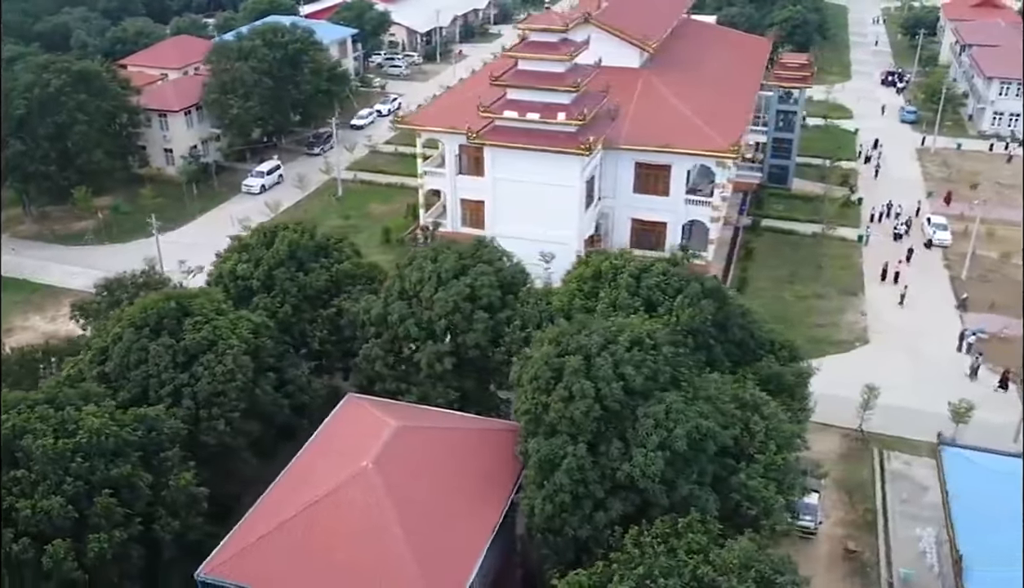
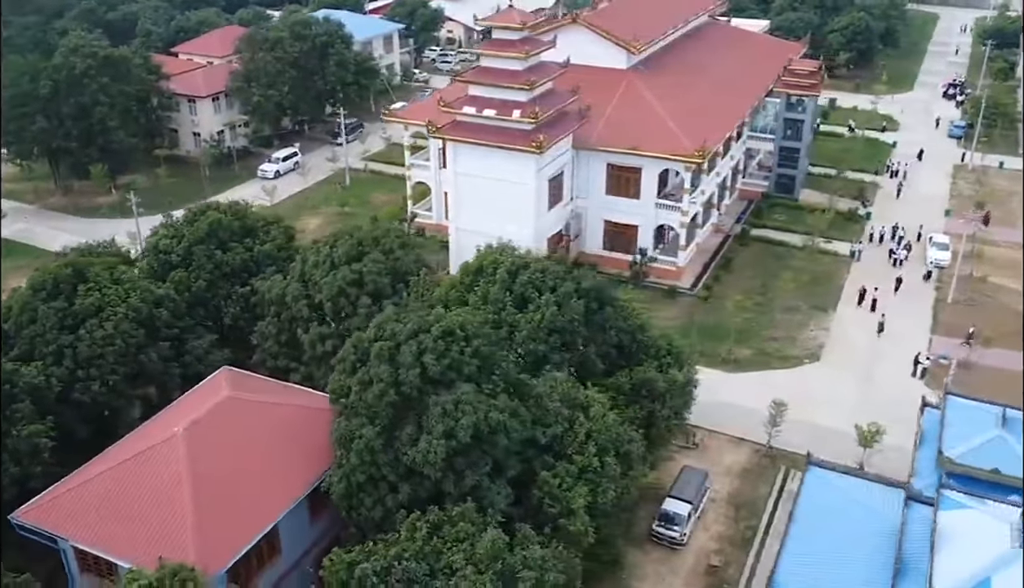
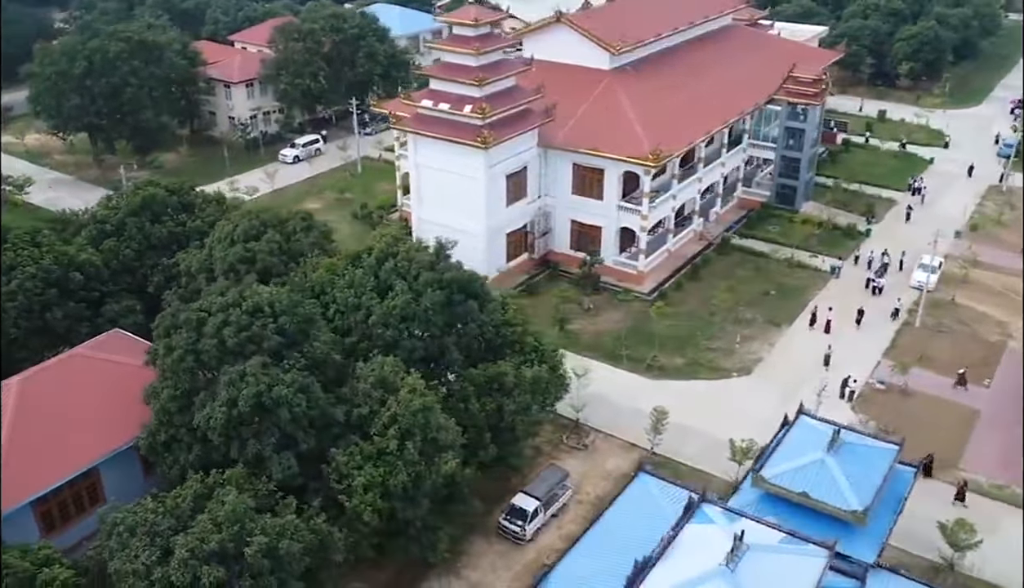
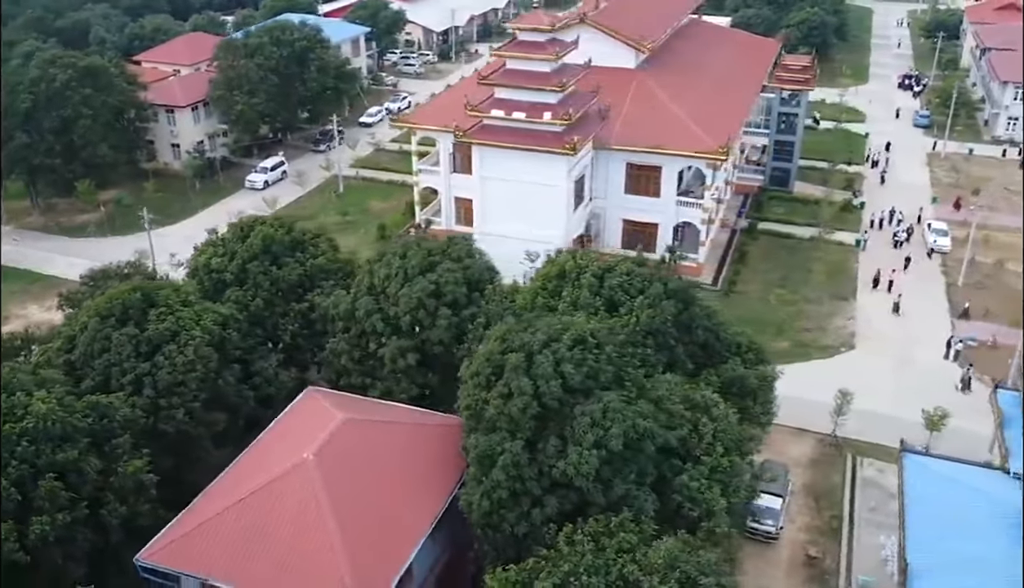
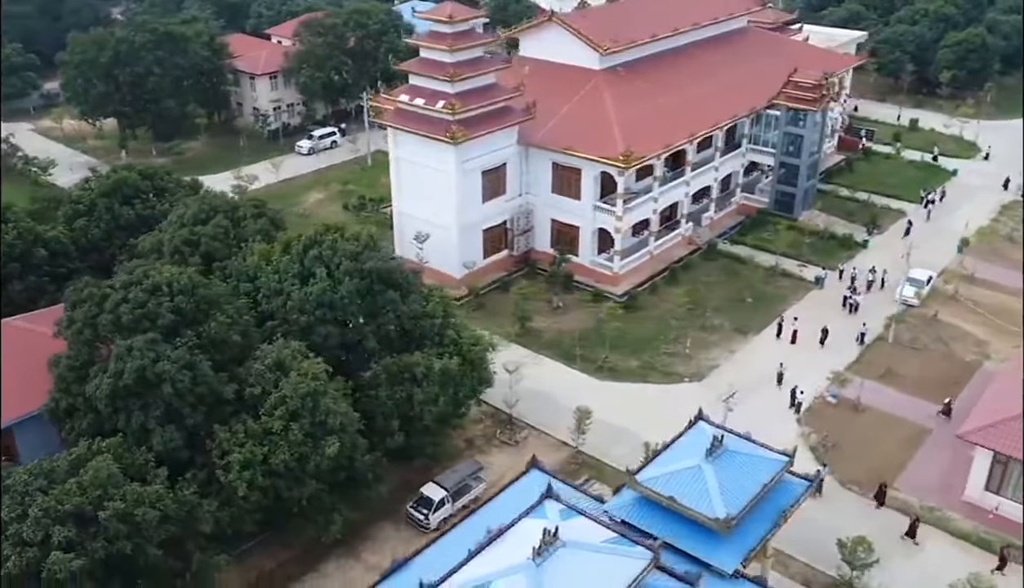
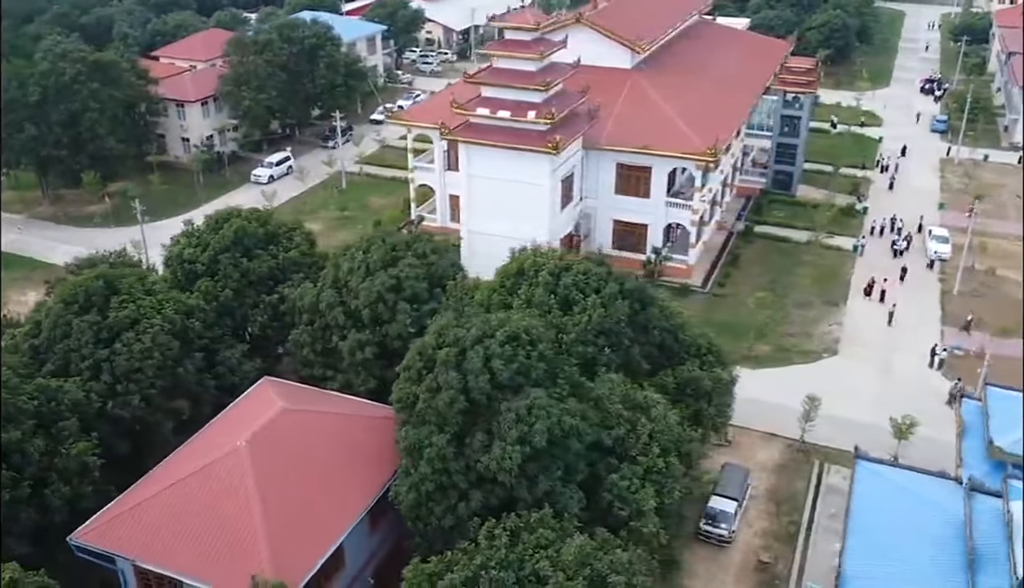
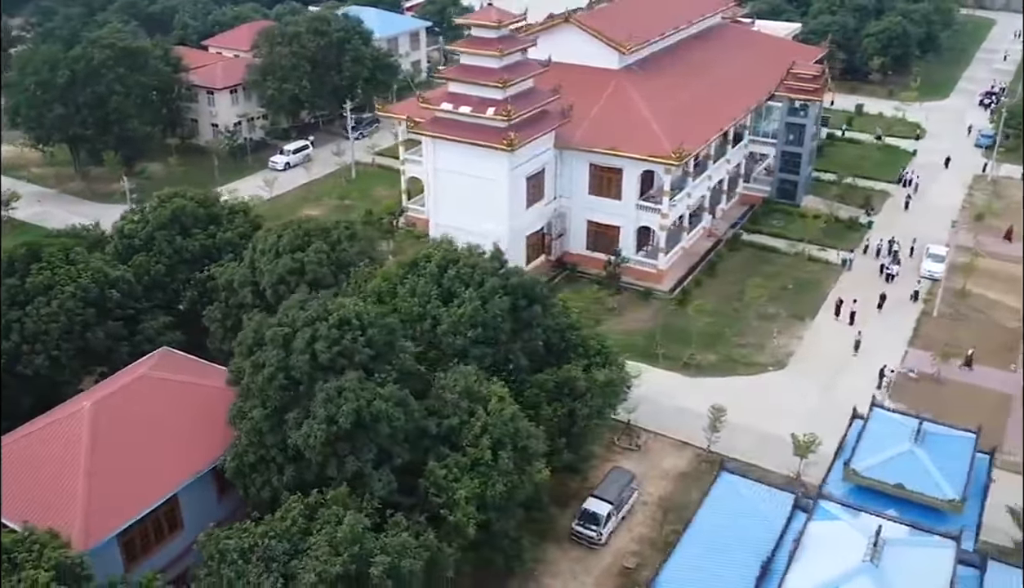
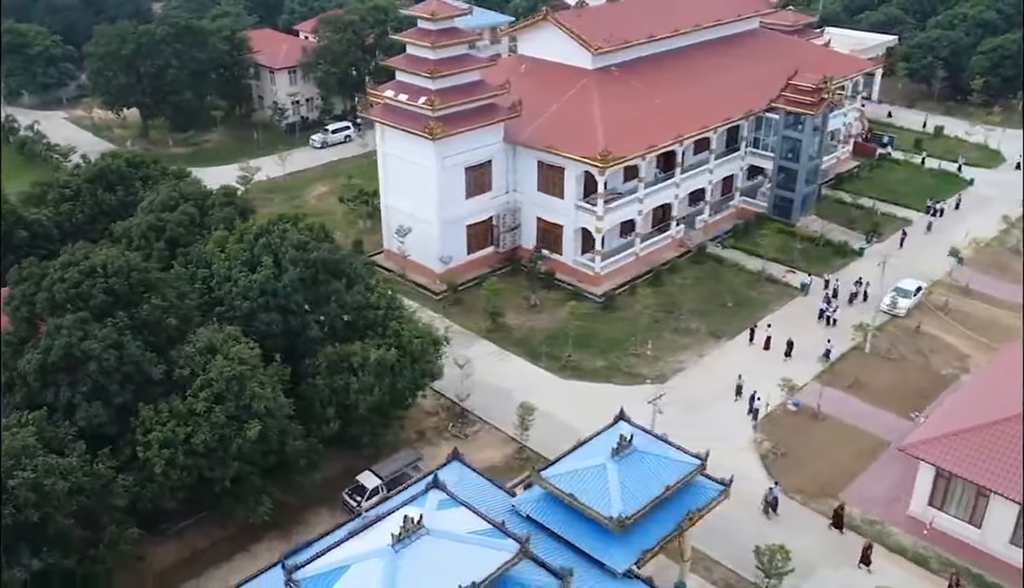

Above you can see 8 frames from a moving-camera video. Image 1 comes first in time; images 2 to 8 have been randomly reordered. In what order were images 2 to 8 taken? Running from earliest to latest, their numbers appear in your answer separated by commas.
4, 6, 2, 7, 3, 5, 8
